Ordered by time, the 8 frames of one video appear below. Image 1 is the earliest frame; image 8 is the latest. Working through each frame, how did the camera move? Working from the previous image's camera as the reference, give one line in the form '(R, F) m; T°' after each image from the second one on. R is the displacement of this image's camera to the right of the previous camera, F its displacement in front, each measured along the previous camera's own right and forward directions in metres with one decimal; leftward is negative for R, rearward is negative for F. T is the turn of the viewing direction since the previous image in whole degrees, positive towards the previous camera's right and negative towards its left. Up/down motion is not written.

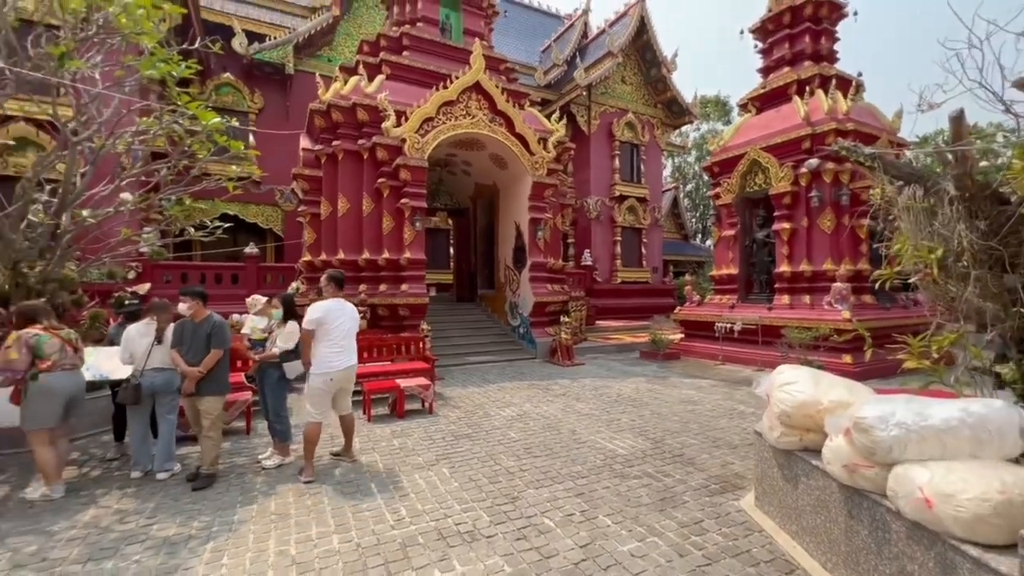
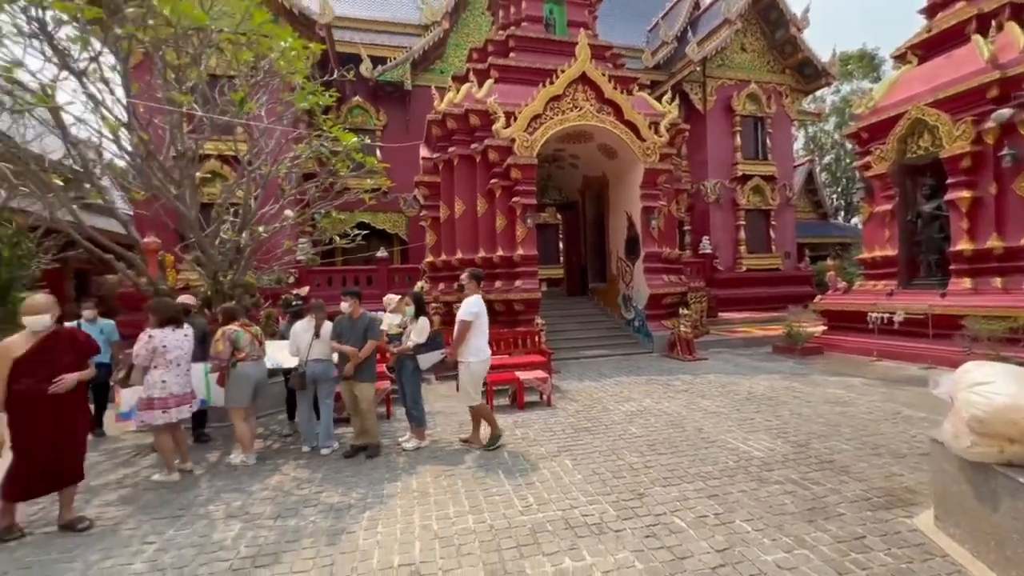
(-0.1, 0.0) m; -14°
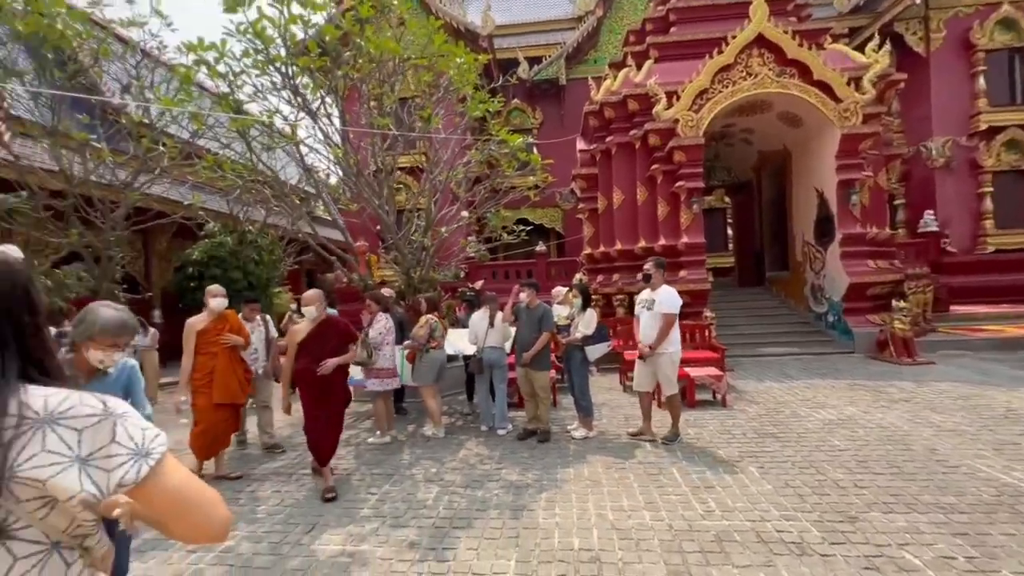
(-0.1, 0.0) m; -19°
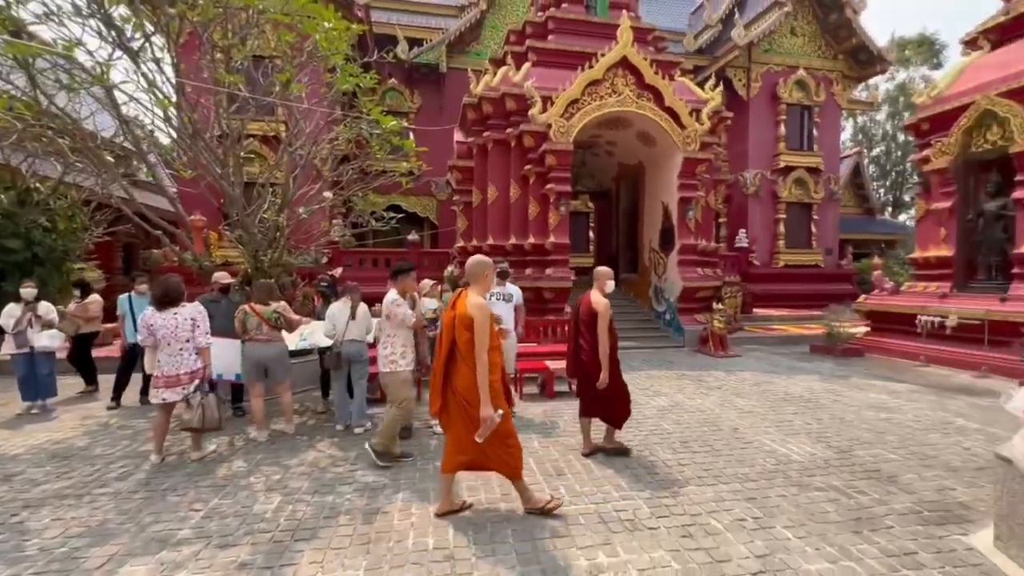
(+0.1, +0.1) m; +16°
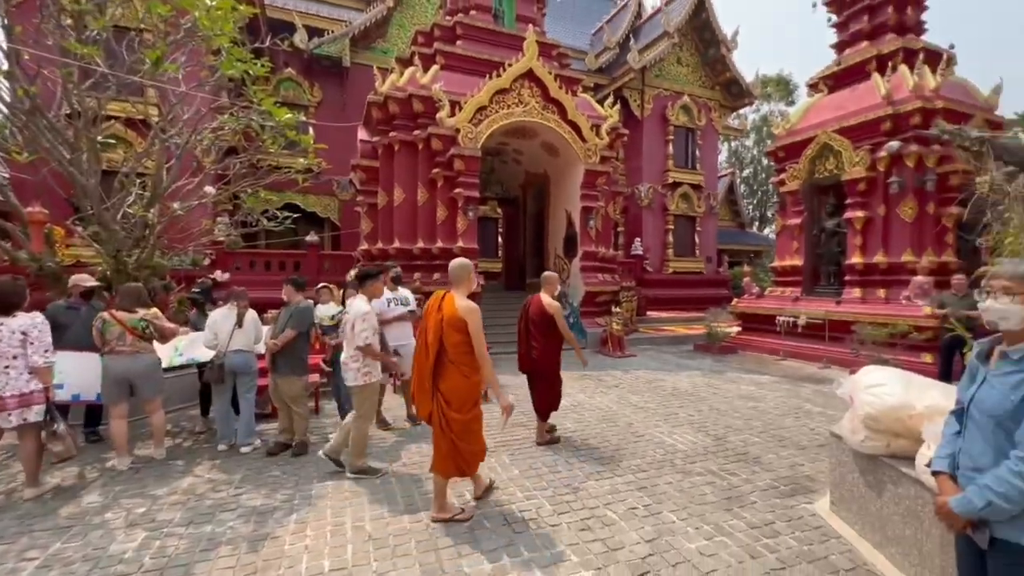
(0.0, 0.0) m; +11°
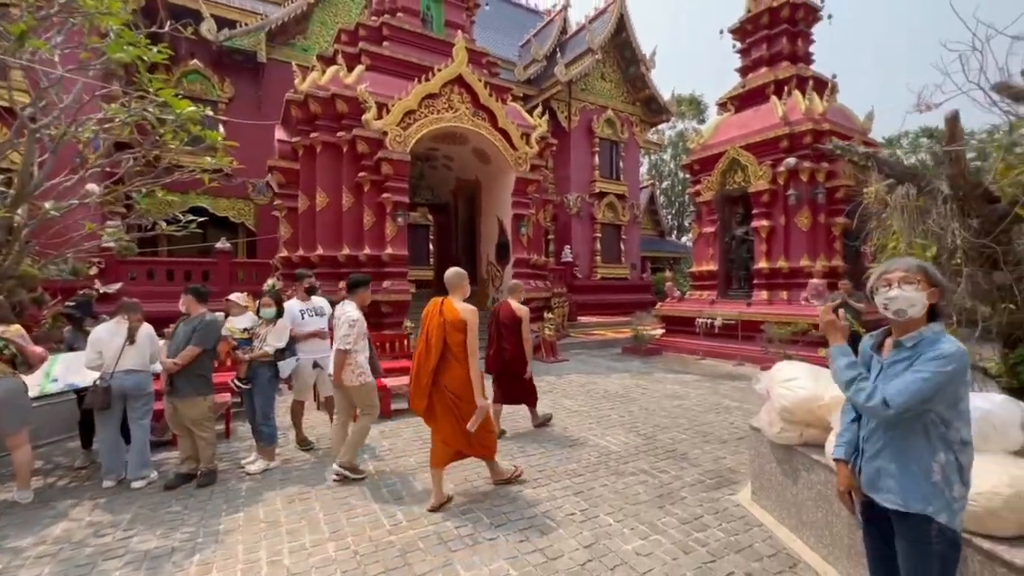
(0.0, +0.1) m; +9°
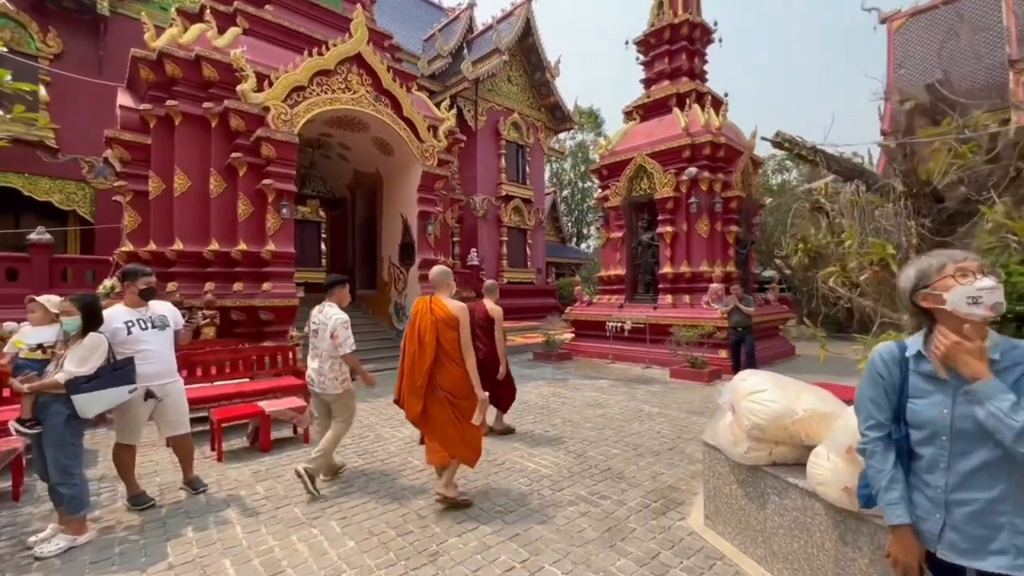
(-0.1, +0.7) m; +13°
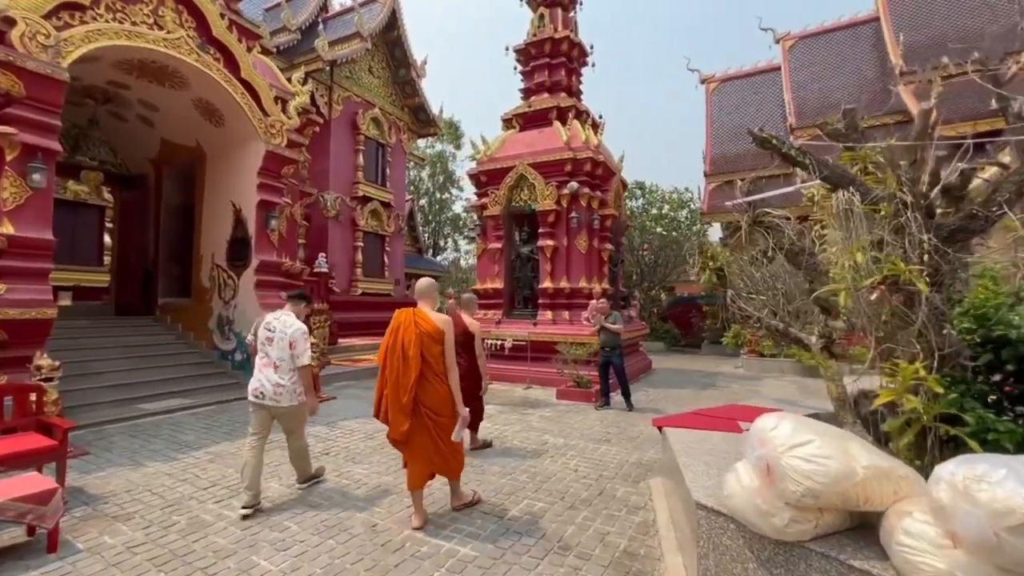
(-0.5, +1.1) m; +19°
